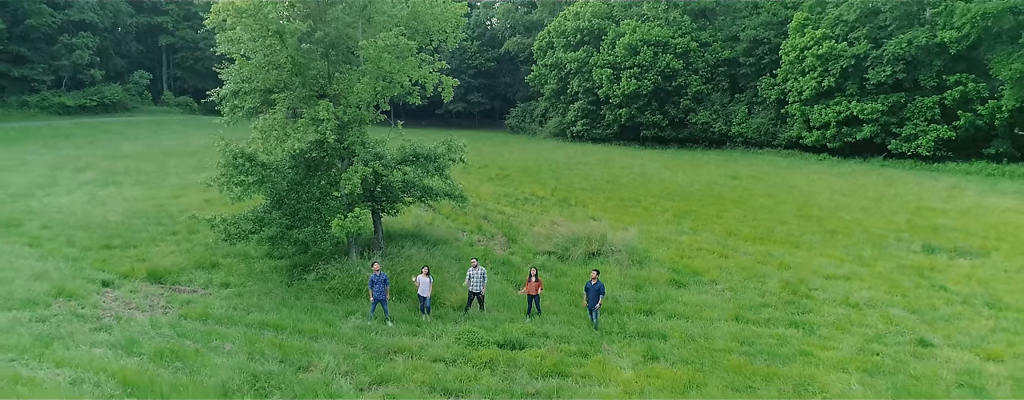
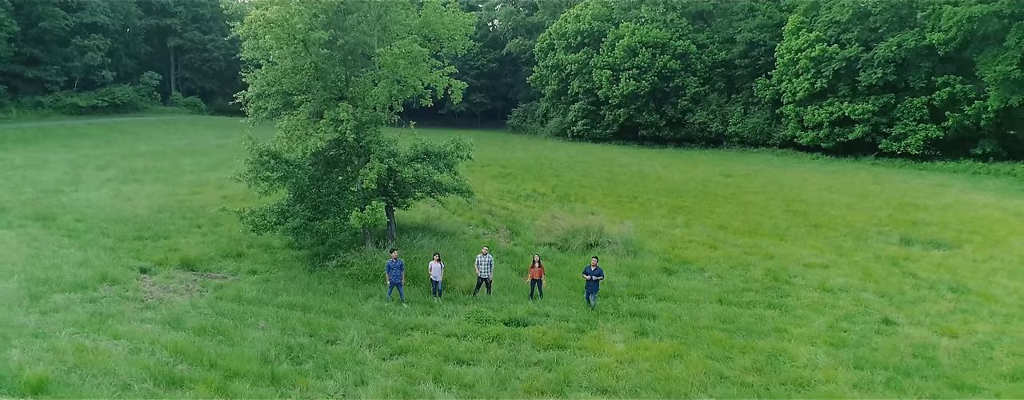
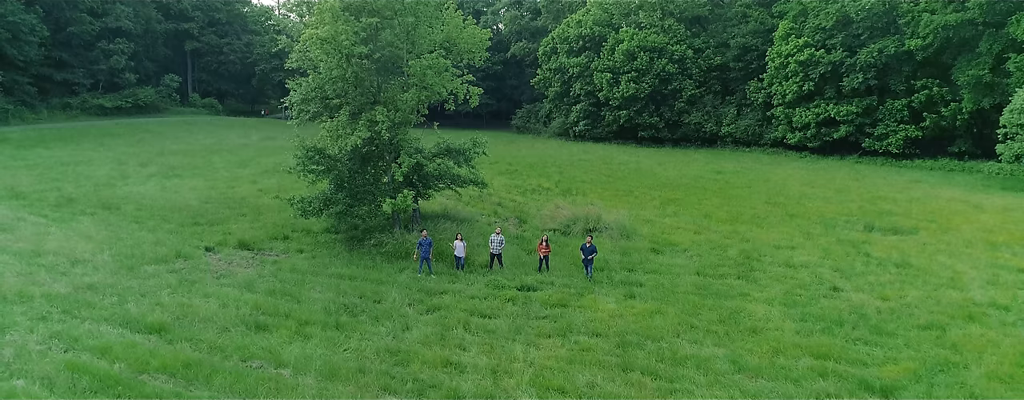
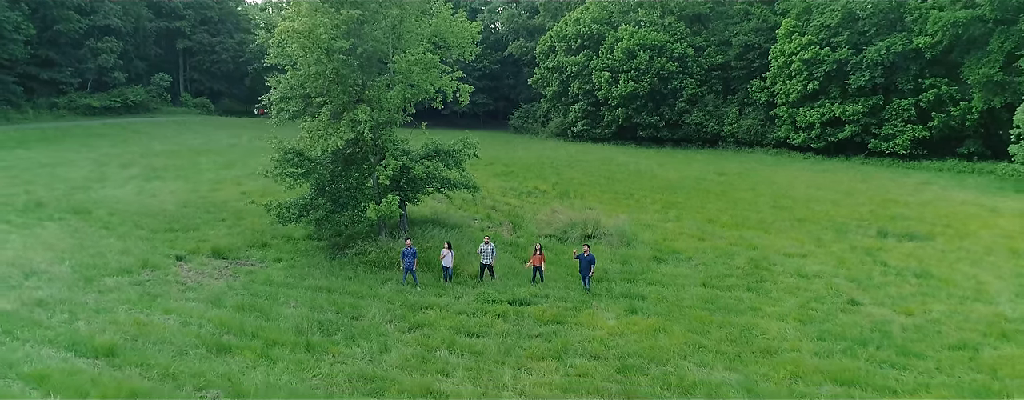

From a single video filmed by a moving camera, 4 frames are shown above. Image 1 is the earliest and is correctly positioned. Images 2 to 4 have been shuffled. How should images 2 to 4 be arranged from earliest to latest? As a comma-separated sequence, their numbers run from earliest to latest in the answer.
2, 4, 3
